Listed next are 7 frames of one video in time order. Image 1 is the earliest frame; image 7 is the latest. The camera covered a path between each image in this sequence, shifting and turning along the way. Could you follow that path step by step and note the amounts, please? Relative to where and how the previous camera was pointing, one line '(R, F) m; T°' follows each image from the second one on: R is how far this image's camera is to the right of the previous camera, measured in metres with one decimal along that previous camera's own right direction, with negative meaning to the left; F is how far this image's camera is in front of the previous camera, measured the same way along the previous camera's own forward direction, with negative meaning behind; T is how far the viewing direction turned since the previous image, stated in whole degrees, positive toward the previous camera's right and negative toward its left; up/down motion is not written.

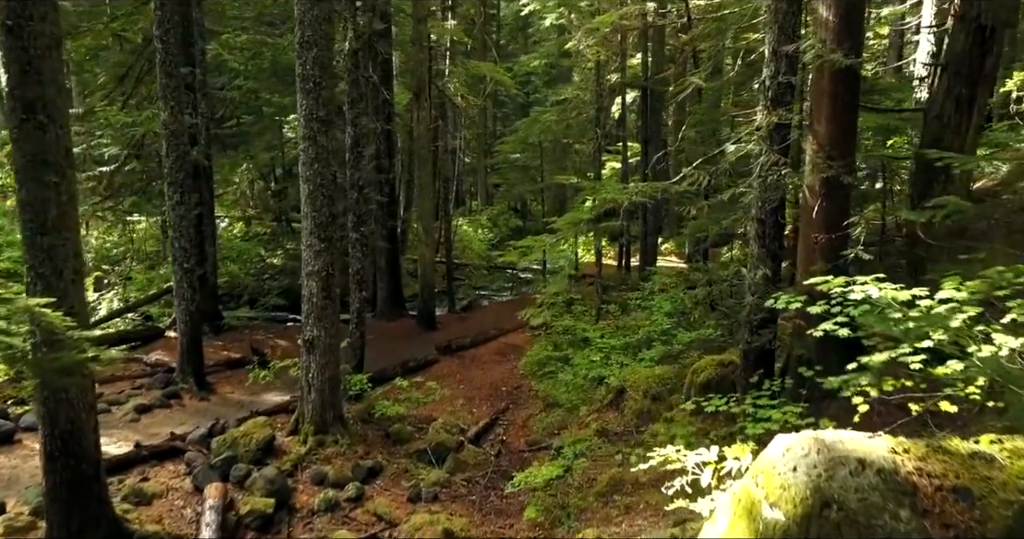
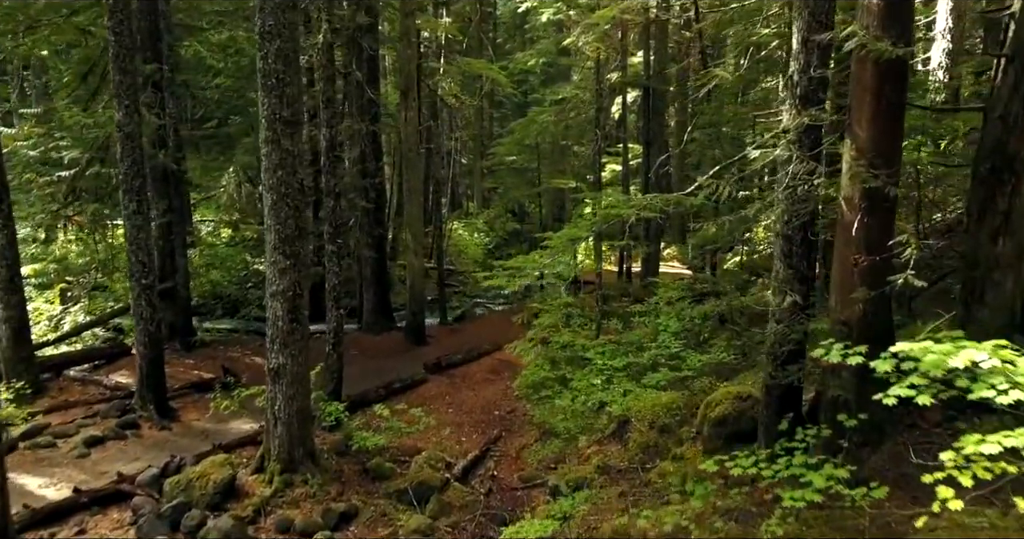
(+0.1, +1.1) m; 0°
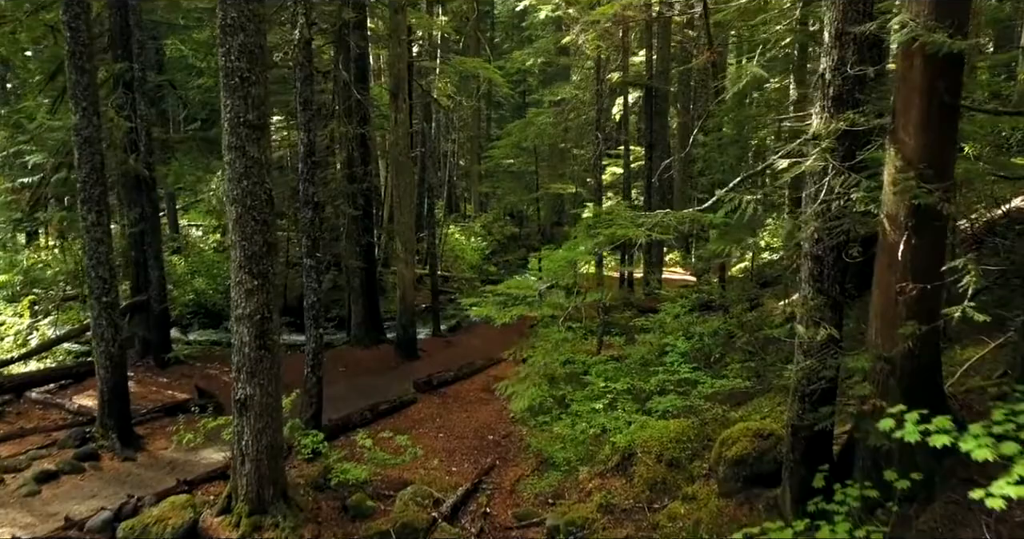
(+0.1, +0.9) m; 0°
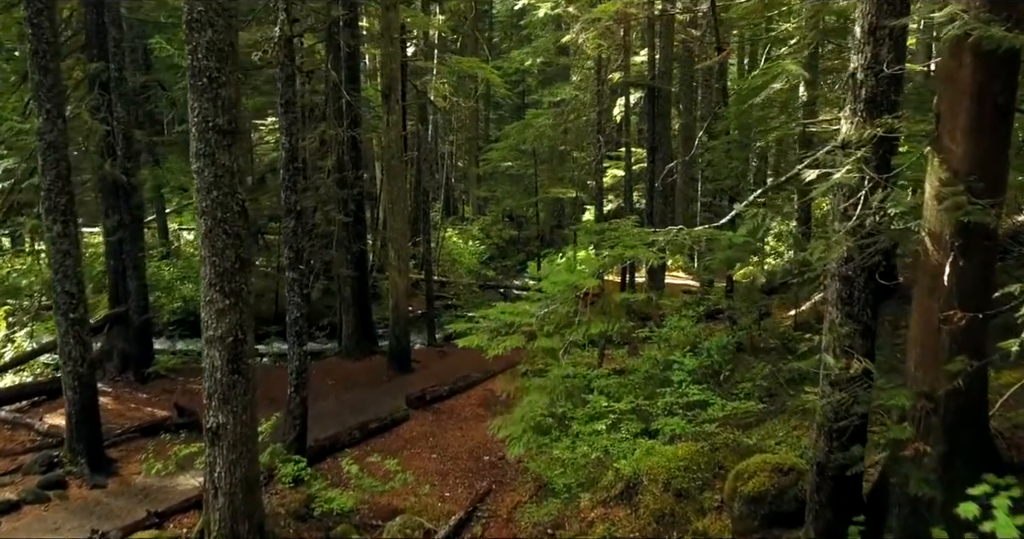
(0.0, +0.6) m; 0°
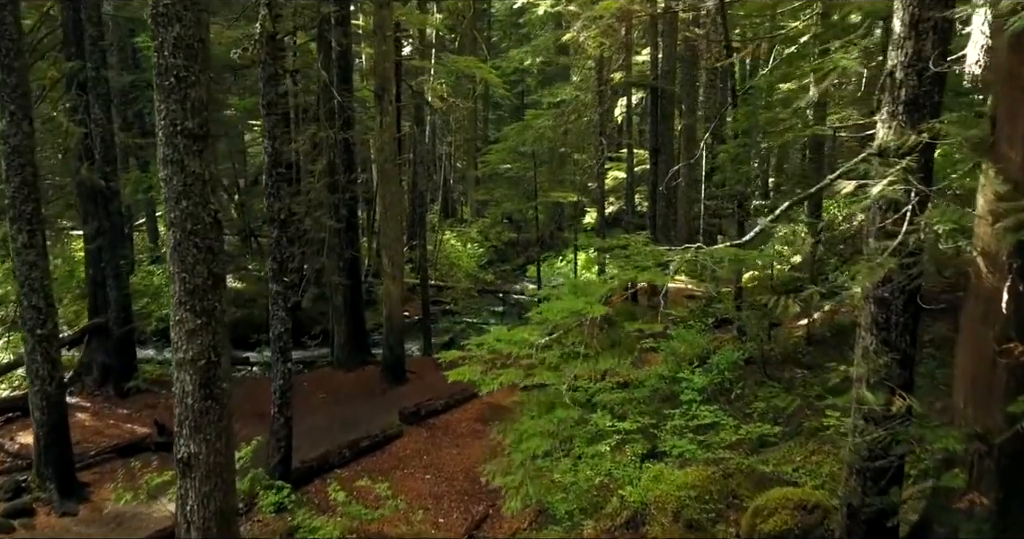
(0.0, +0.6) m; 0°
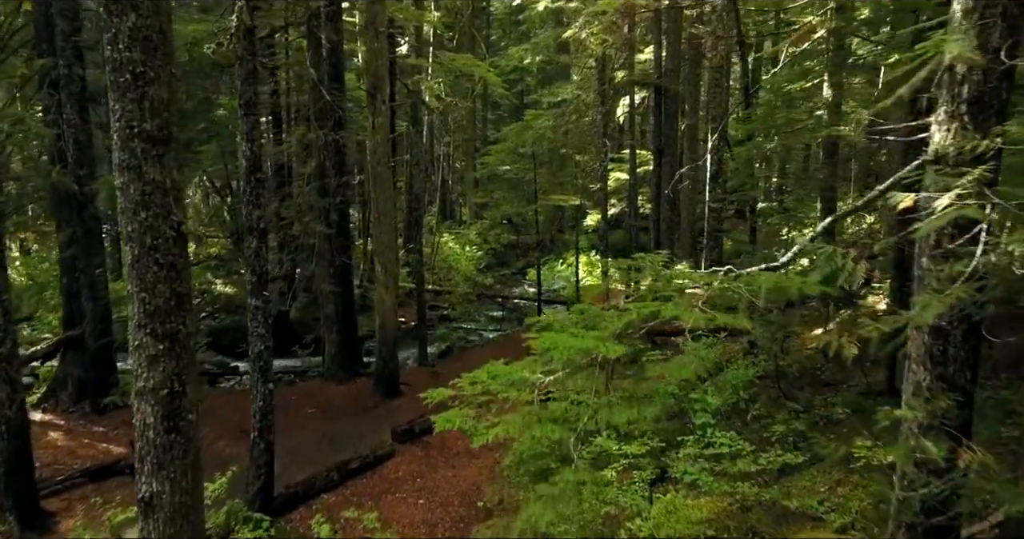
(0.0, +0.7) m; 0°
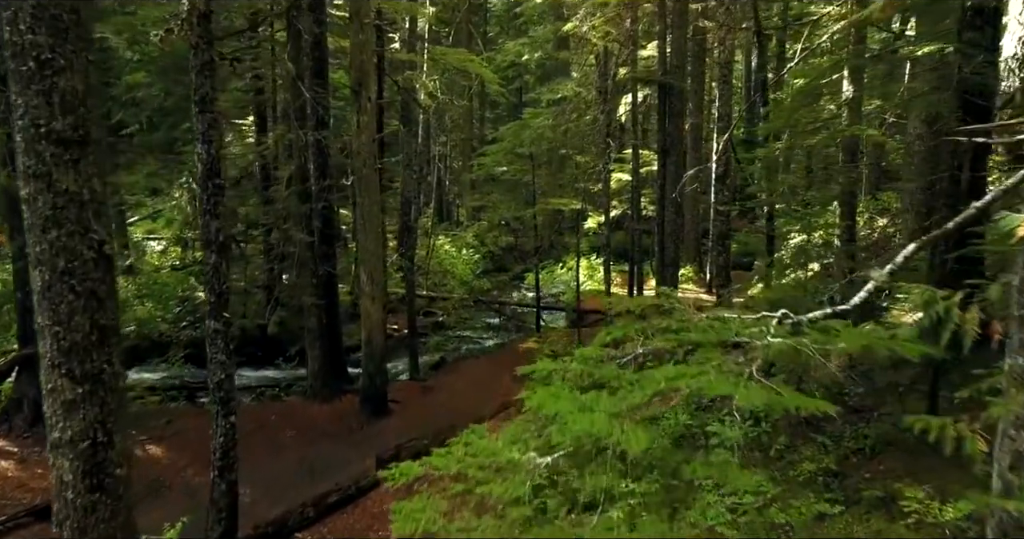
(+0.1, +0.9) m; 0°
